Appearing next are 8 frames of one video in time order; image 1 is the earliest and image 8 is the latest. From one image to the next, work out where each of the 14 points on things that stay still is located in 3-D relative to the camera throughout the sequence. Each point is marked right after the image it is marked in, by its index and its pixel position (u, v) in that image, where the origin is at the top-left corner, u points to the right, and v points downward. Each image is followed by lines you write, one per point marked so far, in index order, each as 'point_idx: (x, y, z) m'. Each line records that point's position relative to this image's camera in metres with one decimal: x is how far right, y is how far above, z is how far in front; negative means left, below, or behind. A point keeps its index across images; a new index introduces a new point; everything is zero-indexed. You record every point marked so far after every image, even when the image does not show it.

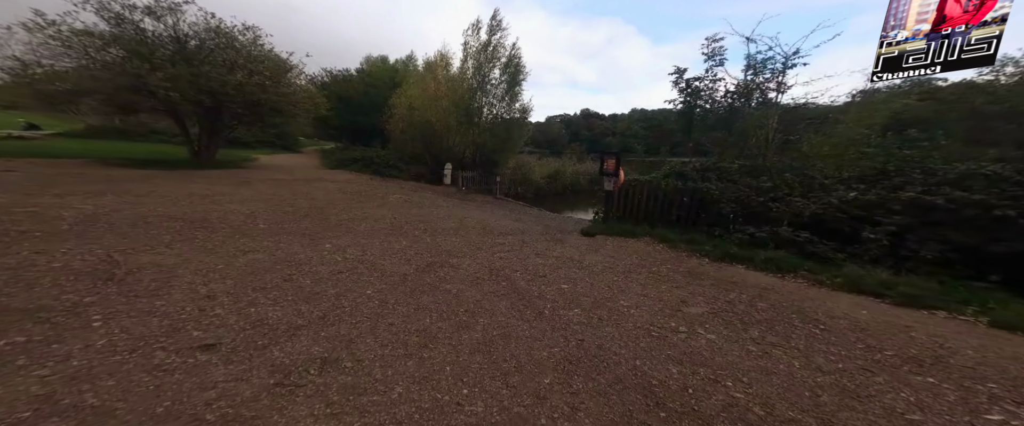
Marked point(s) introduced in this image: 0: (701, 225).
0: (+4.0, -0.3, +6.6) m
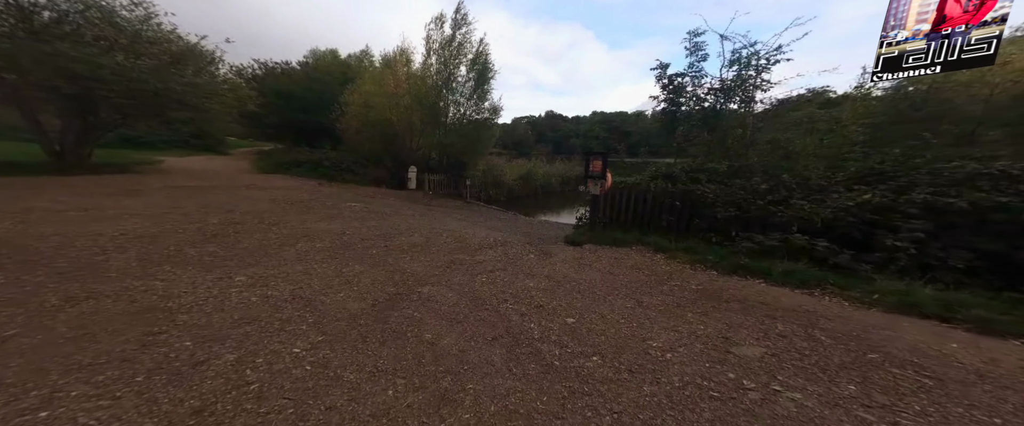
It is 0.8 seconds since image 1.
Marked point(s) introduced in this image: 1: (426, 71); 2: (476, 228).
0: (+3.6, -0.4, +6.1) m
1: (-4.2, +6.9, +15.7) m
2: (-0.9, -0.4, +8.6) m
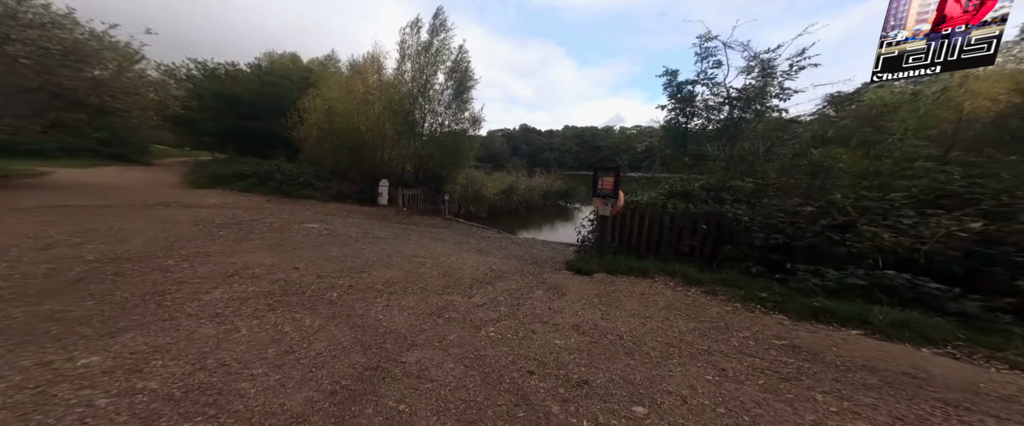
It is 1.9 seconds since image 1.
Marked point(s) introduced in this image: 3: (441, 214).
0: (+3.6, -0.8, +5.3) m
1: (-5.1, +6.0, +14.4) m
2: (-1.1, -0.9, +7.3) m
3: (-3.3, 0.0, +15.4) m
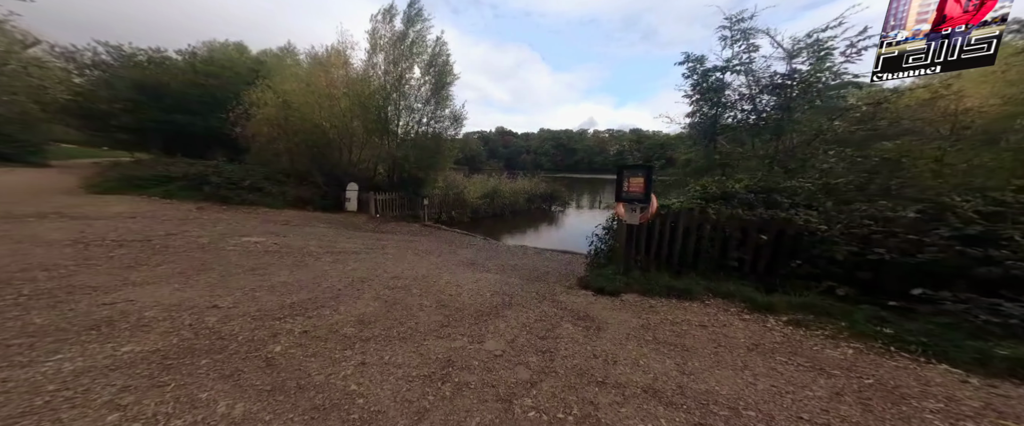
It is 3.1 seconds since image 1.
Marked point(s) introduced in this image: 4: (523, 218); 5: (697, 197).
0: (+3.8, -0.9, +4.4) m
1: (-5.7, +5.7, +12.9) m
2: (-1.1, -1.1, +6.0) m
3: (-4.0, -0.3, +13.8) m
4: (+0.7, -0.2, +19.1) m
5: (+3.2, +0.2, +5.5) m
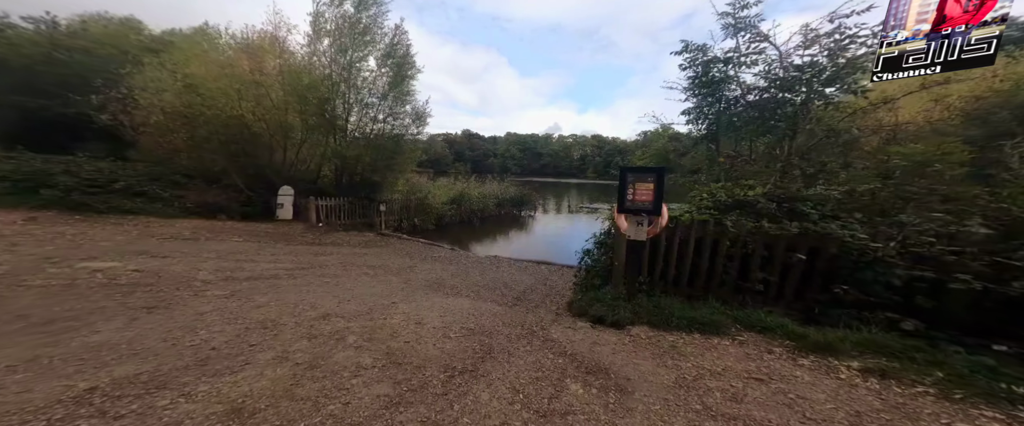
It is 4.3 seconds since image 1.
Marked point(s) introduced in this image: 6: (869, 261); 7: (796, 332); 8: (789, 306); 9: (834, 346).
0: (+3.6, -1.0, +3.6) m
1: (-6.8, +5.4, +11.1) m
2: (-1.5, -1.2, +4.6) m
3: (-5.2, -0.6, +12.1) m
4: (-1.2, -0.7, +17.9) m
5: (+2.8, +0.1, +4.7) m
6: (+3.7, -0.5, +3.3) m
7: (+2.9, -1.2, +3.3) m
8: (+3.4, -1.1, +3.9) m
9: (+3.0, -1.2, +3.0) m
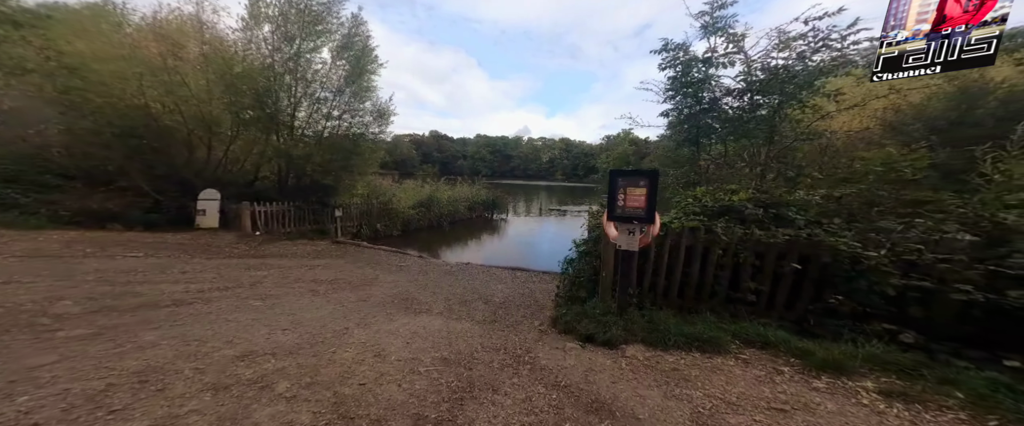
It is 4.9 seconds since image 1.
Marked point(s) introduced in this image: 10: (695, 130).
0: (+3.4, -1.1, +3.5) m
1: (-7.8, +5.2, +9.8) m
2: (-1.7, -1.3, +4.0) m
3: (-6.3, -0.8, +11.0) m
4: (-2.9, -0.9, +17.2) m
5: (+2.5, 0.0, +4.5) m
6: (+3.5, -0.5, +3.2) m
7: (+2.7, -1.3, +3.0) m
8: (+3.2, -1.2, +3.7) m
9: (+2.8, -1.3, +2.8) m
10: (+3.3, +1.5, +5.8) m
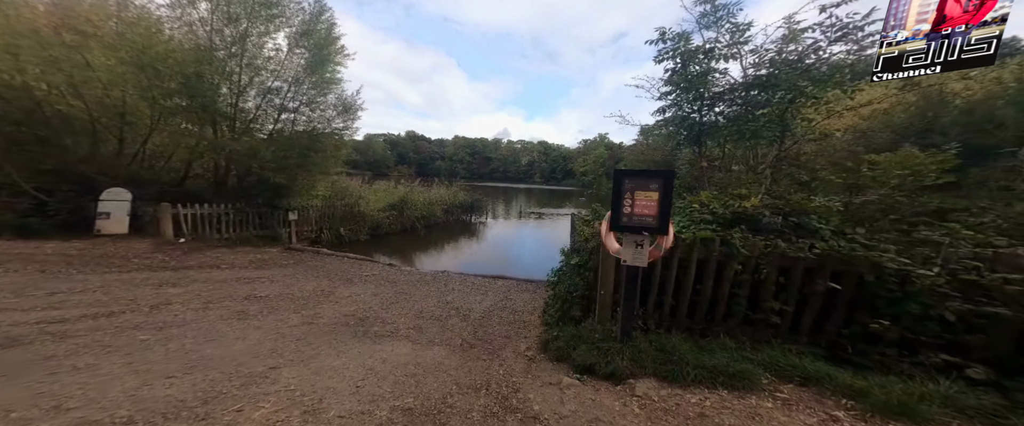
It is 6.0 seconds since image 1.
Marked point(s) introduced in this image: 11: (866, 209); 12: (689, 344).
0: (+3.2, -1.1, +3.0) m
1: (-8.3, +5.1, +8.7) m
2: (-1.9, -1.4, +3.1) m
3: (-6.8, -0.9, +9.9) m
4: (-3.8, -1.1, +16.2) m
5: (+2.3, -0.1, +3.9) m
6: (+3.4, -0.6, +2.7) m
7: (+2.6, -1.3, +2.5) m
8: (+3.0, -1.3, +3.2) m
9: (+2.7, -1.3, +2.2) m
10: (+3.0, +1.4, +5.3) m
11: (+4.0, 0.0, +3.6) m
12: (+1.8, -1.3, +3.2) m
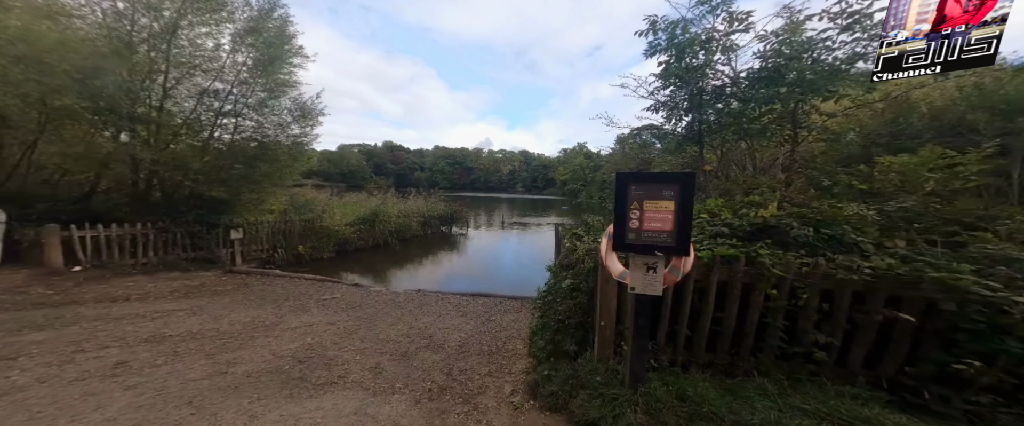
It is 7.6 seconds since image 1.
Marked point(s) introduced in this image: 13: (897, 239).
0: (+3.1, -1.2, +2.4) m
1: (-8.7, +4.7, +7.9) m
2: (-2.0, -1.5, +2.3) m
3: (-7.3, -1.4, +8.9) m
4: (-4.5, -1.7, +15.4) m
5: (+2.2, -0.2, +3.3) m
6: (+3.3, -0.7, +2.2) m
7: (+2.5, -1.4, +1.9) m
8: (+2.9, -1.4, +2.6) m
9: (+2.6, -1.4, +1.6) m
10: (+2.7, +1.3, +4.8) m
11: (+3.8, 0.0, +3.1) m
12: (+1.6, -1.4, +2.5) m
13: (+3.5, -0.2, +2.9) m
